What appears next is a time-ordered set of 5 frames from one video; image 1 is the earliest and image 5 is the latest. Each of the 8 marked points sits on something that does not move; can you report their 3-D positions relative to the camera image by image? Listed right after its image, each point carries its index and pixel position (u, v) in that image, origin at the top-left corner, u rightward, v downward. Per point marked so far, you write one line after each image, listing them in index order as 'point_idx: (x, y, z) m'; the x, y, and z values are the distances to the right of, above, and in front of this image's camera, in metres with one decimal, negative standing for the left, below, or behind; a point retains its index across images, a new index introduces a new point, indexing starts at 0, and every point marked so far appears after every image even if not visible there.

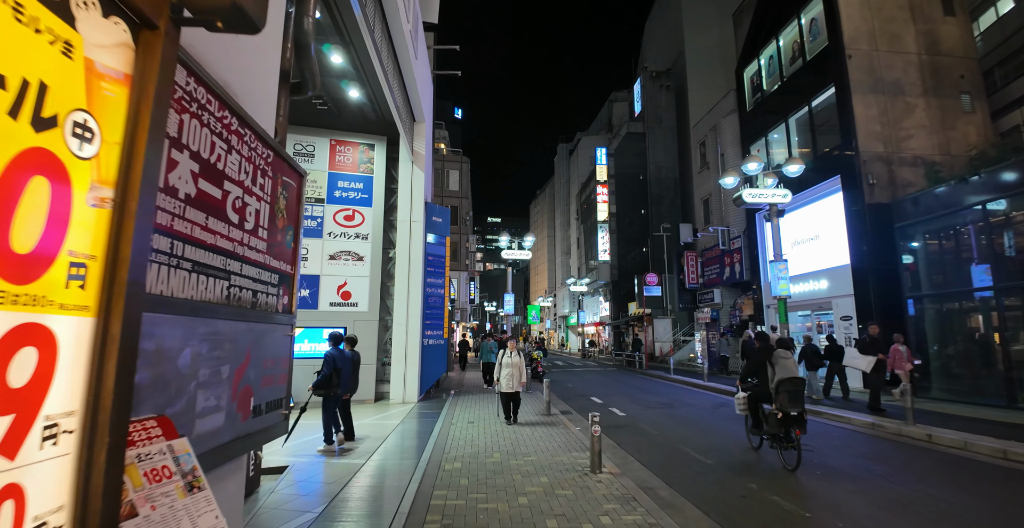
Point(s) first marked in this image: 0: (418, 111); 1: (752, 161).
0: (-2.6, +4.3, +13.9) m
1: (+7.1, +3.0, +14.5) m
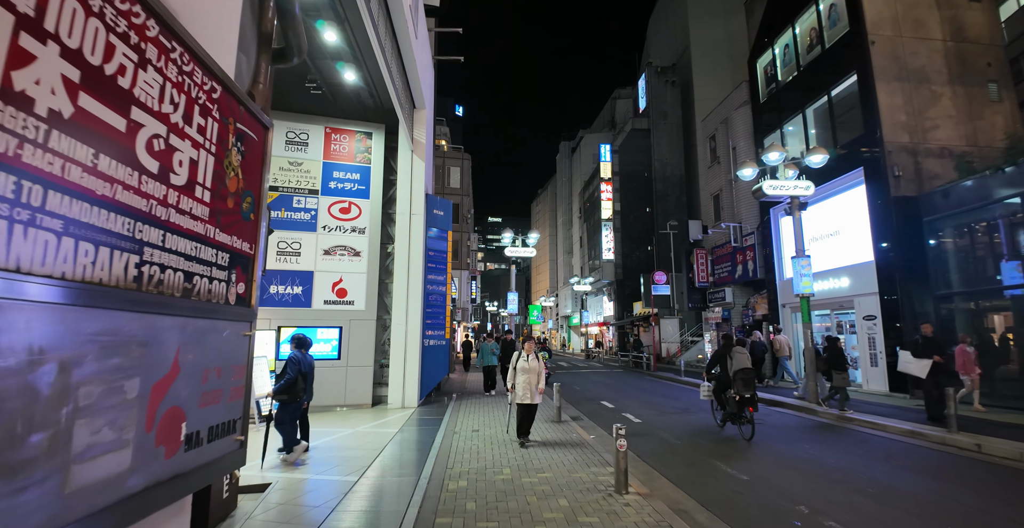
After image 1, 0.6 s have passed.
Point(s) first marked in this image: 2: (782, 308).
0: (-2.4, +4.4, +13.0) m
1: (+7.2, +3.1, +13.7) m
2: (+10.4, -1.7, +19.1) m
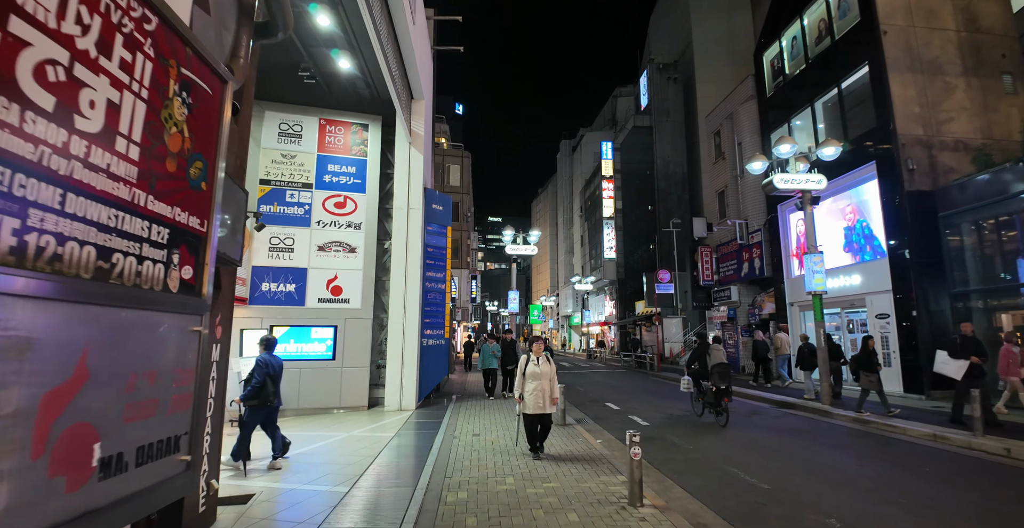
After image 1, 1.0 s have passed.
0: (-2.4, +4.5, +12.6) m
1: (+7.3, +3.2, +13.2) m
2: (+10.4, -1.6, +18.6) m
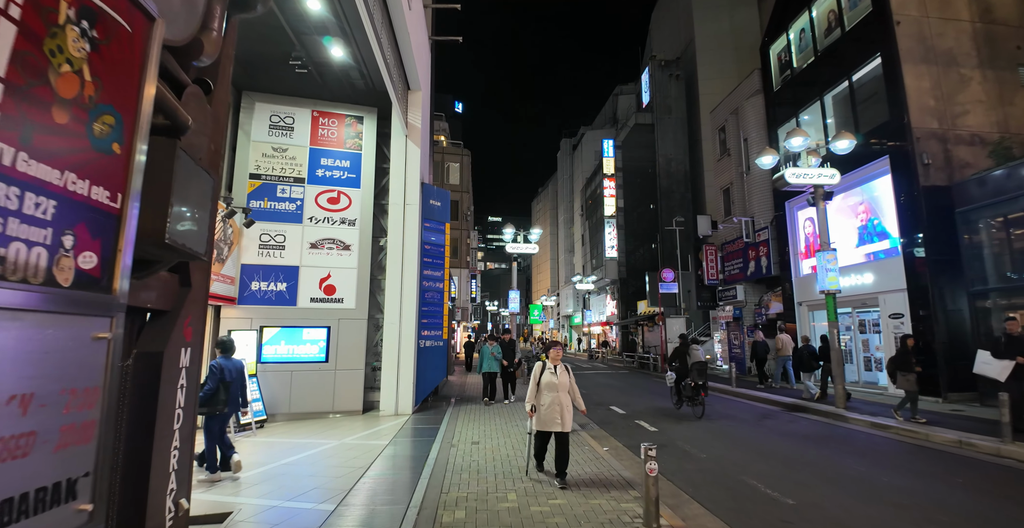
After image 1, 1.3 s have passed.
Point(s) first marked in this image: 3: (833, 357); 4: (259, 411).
0: (-2.4, +4.5, +12.1) m
1: (+7.3, +3.3, +12.7) m
2: (+10.4, -1.5, +18.1) m
3: (+8.0, -2.3, +12.4) m
4: (-5.1, -3.0, +10.1) m
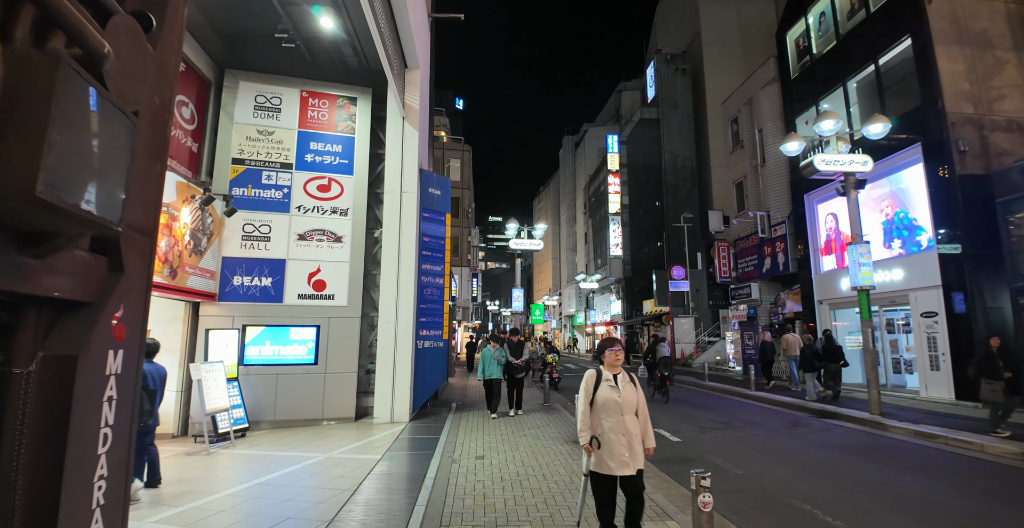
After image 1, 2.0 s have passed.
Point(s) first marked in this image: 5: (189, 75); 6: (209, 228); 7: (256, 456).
0: (-2.2, +4.7, +11.1) m
1: (+7.4, +3.4, +11.7) m
2: (+10.6, -1.4, +17.1) m
3: (+8.2, -2.2, +11.4) m
4: (-5.0, -2.8, +9.1) m
5: (-6.3, +3.7, +9.7) m
6: (-5.9, +0.7, +9.6) m
7: (-4.1, -3.1, +8.0) m
